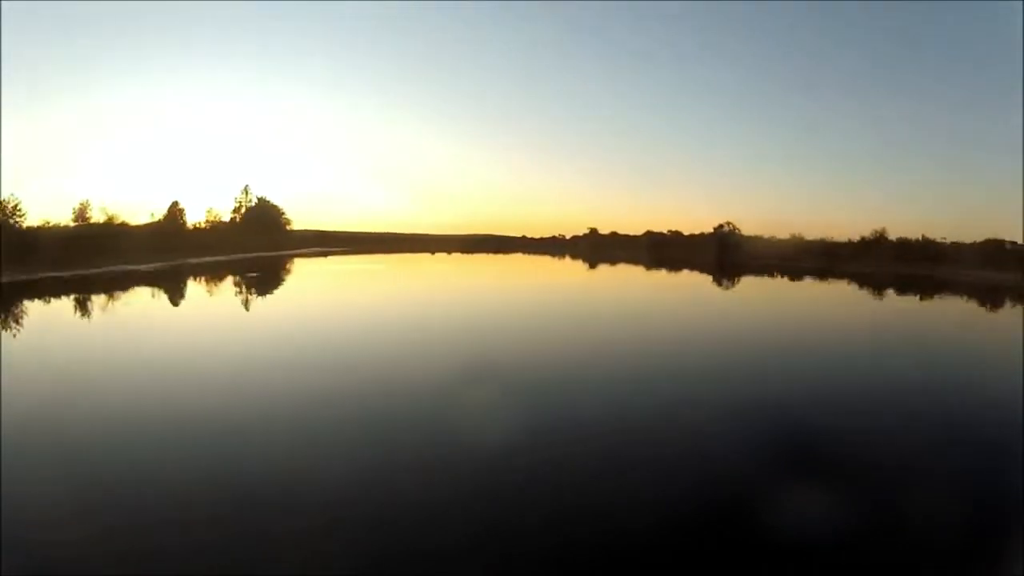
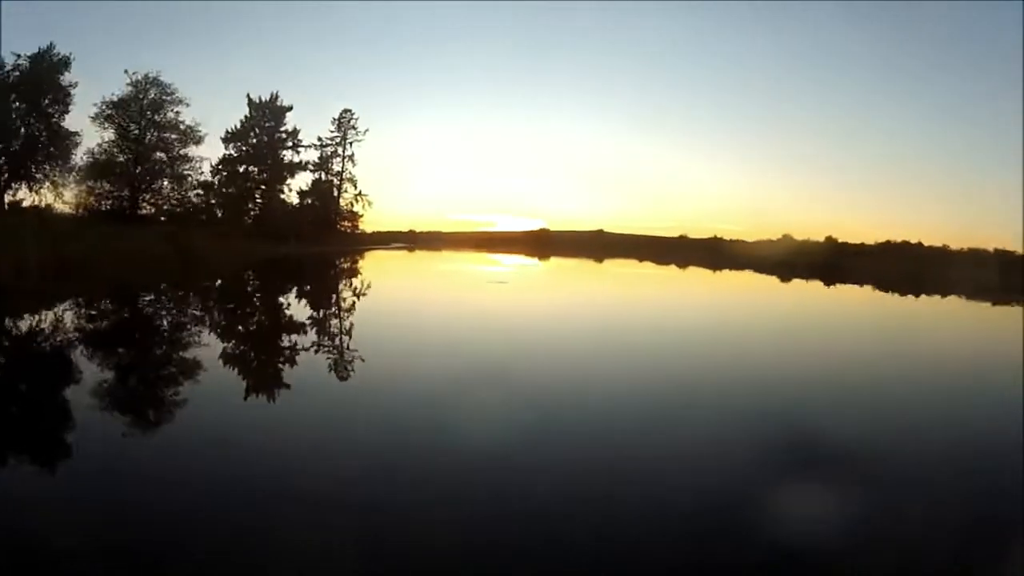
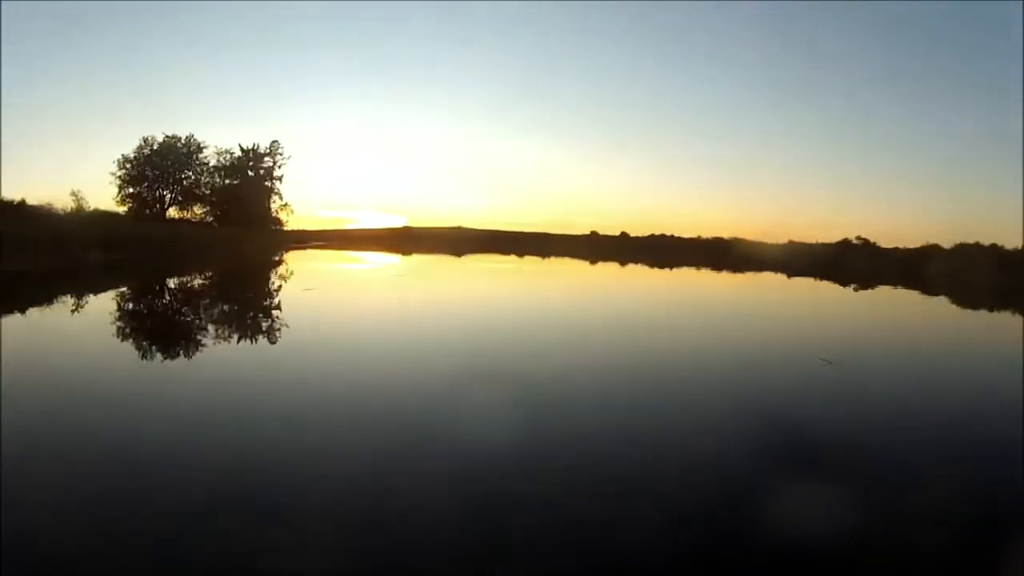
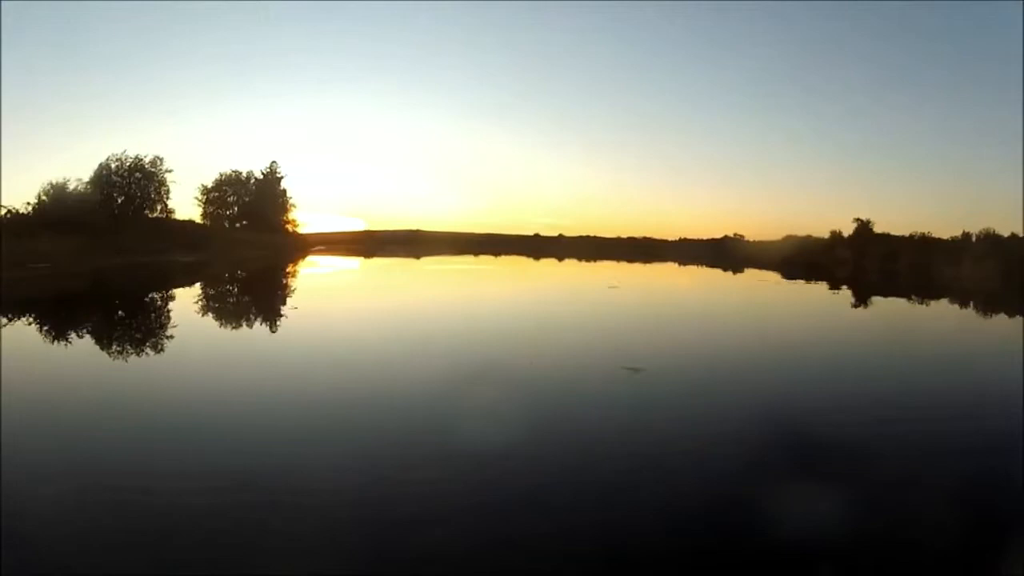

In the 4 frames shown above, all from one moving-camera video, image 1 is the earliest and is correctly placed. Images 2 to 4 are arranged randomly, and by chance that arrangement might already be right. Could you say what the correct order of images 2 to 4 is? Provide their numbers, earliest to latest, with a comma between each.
4, 3, 2
